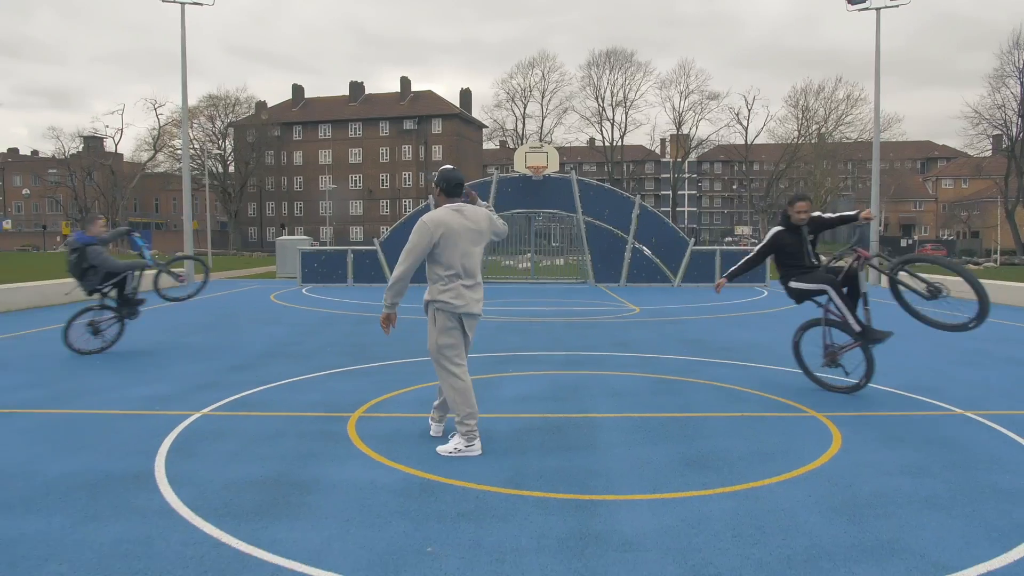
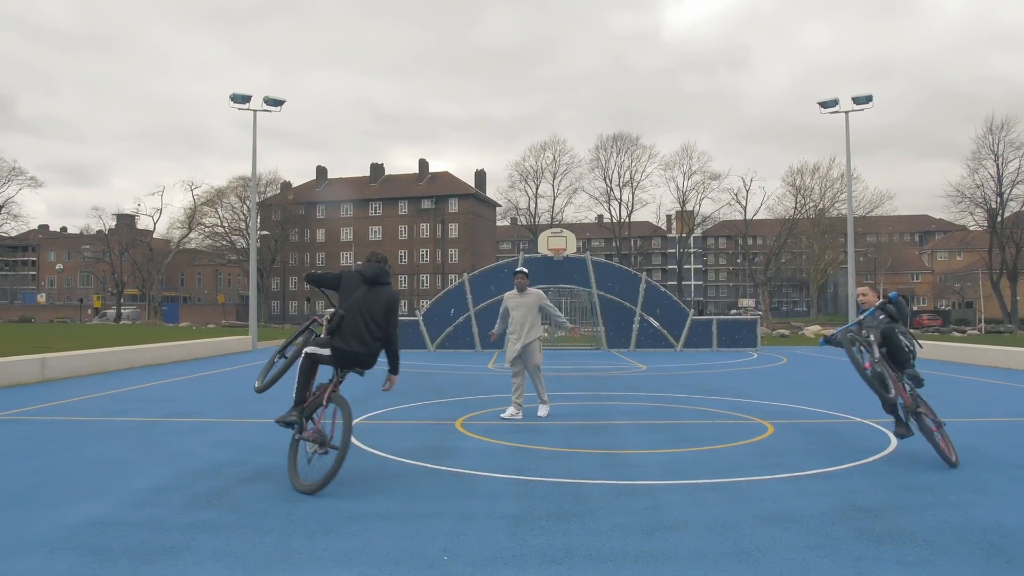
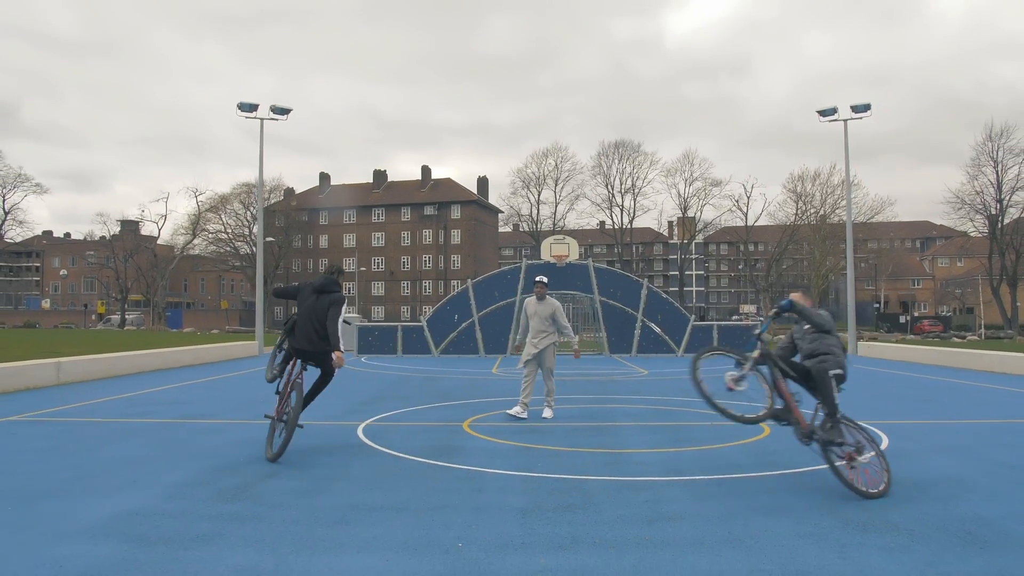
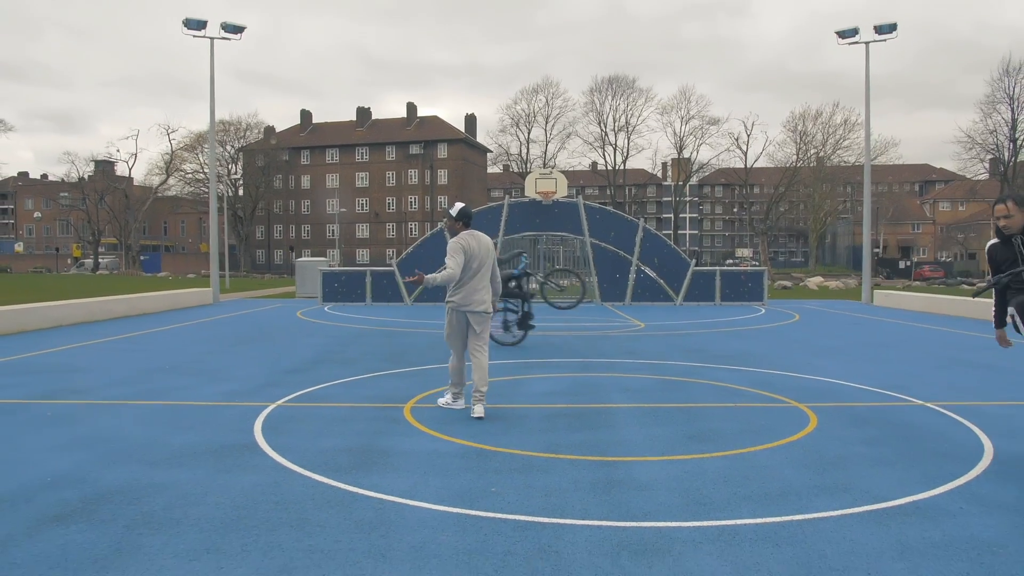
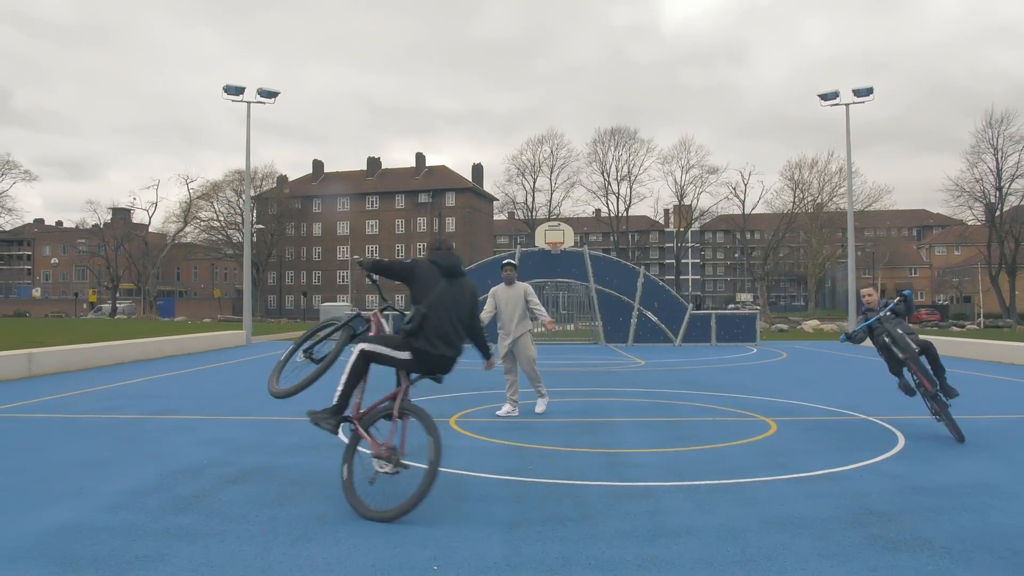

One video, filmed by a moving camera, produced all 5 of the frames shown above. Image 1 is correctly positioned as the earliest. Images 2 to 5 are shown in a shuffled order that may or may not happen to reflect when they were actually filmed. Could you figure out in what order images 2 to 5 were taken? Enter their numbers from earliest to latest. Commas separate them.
4, 5, 2, 3
